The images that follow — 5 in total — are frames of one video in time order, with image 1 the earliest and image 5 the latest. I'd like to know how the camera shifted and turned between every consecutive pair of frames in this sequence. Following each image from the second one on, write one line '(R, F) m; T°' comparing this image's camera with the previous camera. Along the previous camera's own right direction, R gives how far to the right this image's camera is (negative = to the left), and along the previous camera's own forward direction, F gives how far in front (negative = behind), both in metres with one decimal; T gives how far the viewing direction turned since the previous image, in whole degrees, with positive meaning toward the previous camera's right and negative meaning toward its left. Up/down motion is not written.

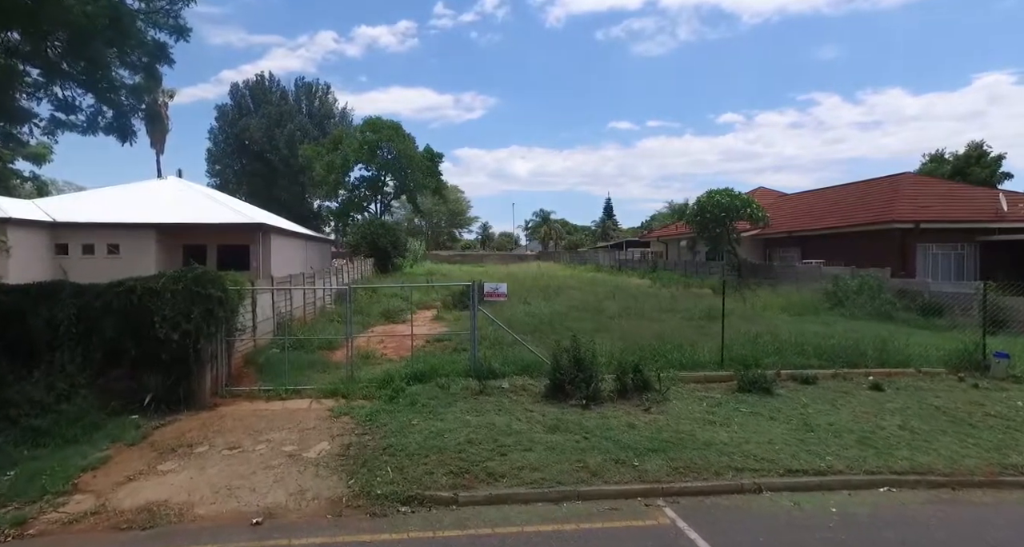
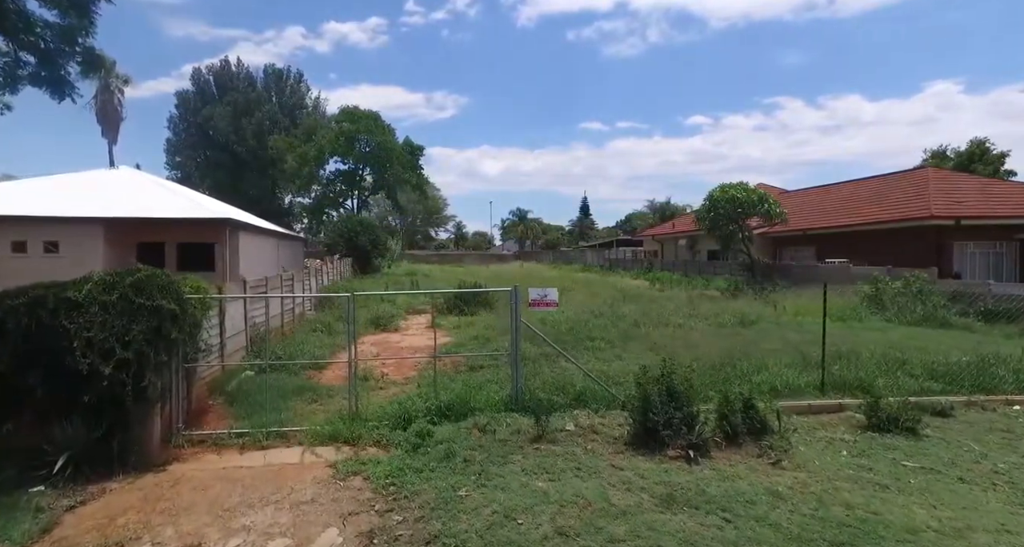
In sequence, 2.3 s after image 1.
(-0.9, +1.9) m; +3°
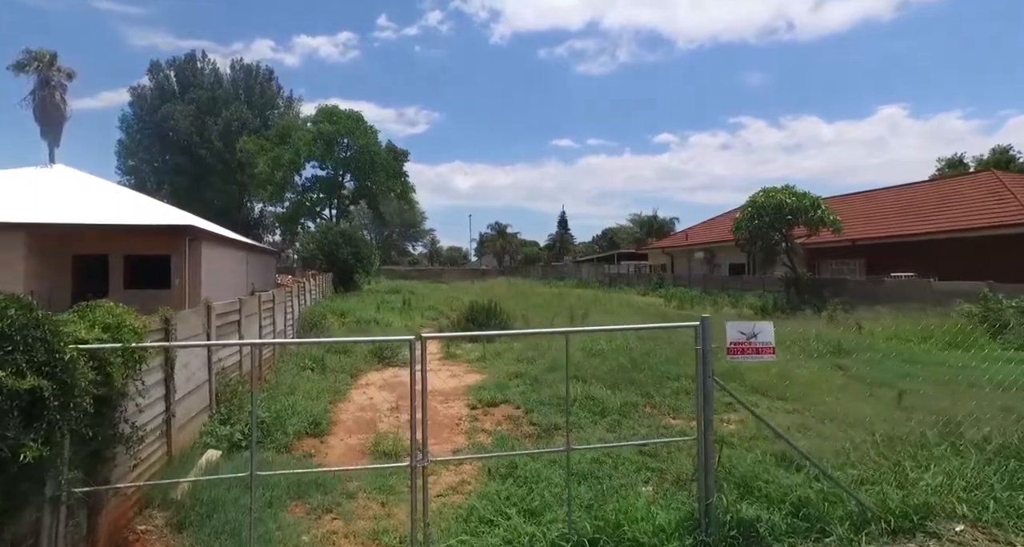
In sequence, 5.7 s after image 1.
(-1.4, +2.9) m; +3°
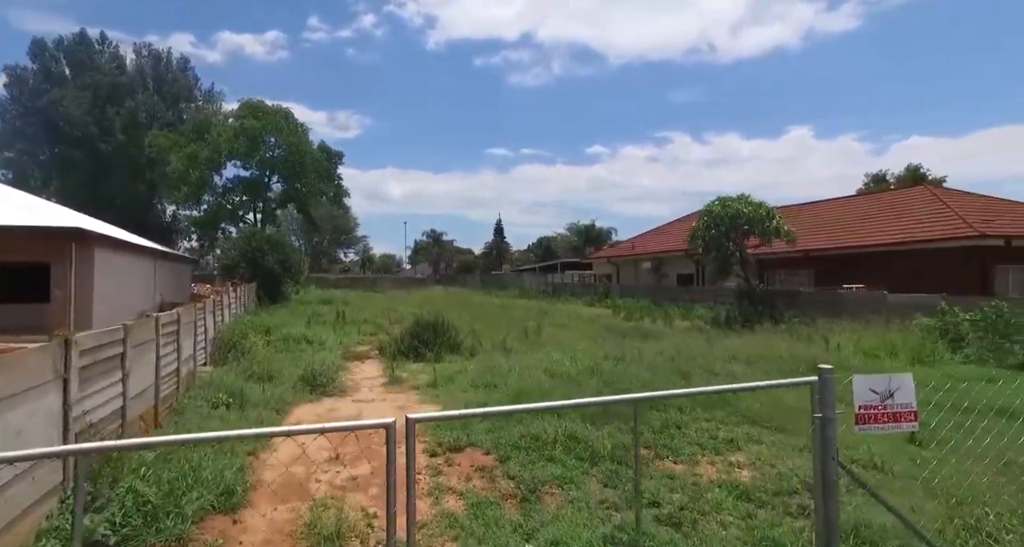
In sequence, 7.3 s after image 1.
(-0.4, +1.4) m; +7°
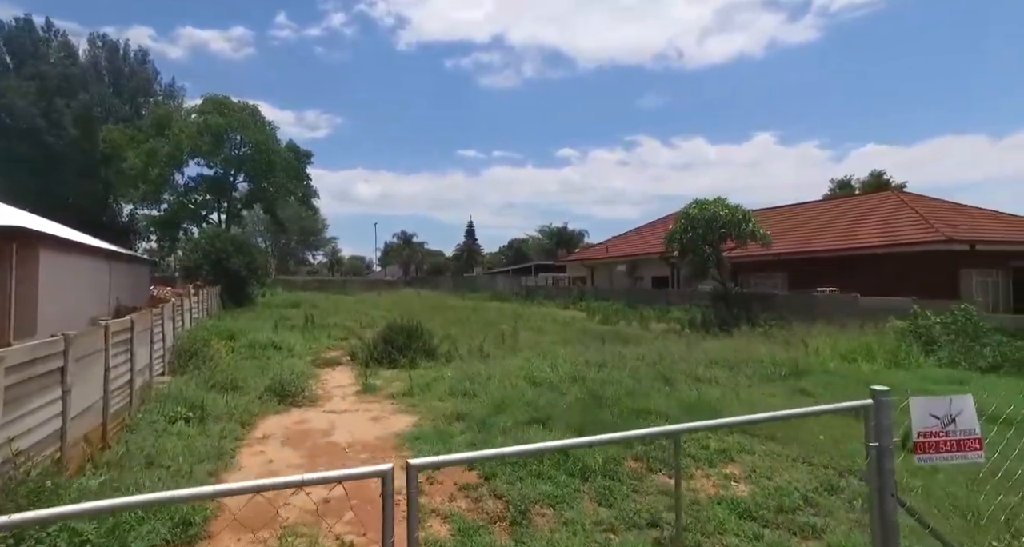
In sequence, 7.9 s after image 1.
(-0.2, +0.4) m; +3°
